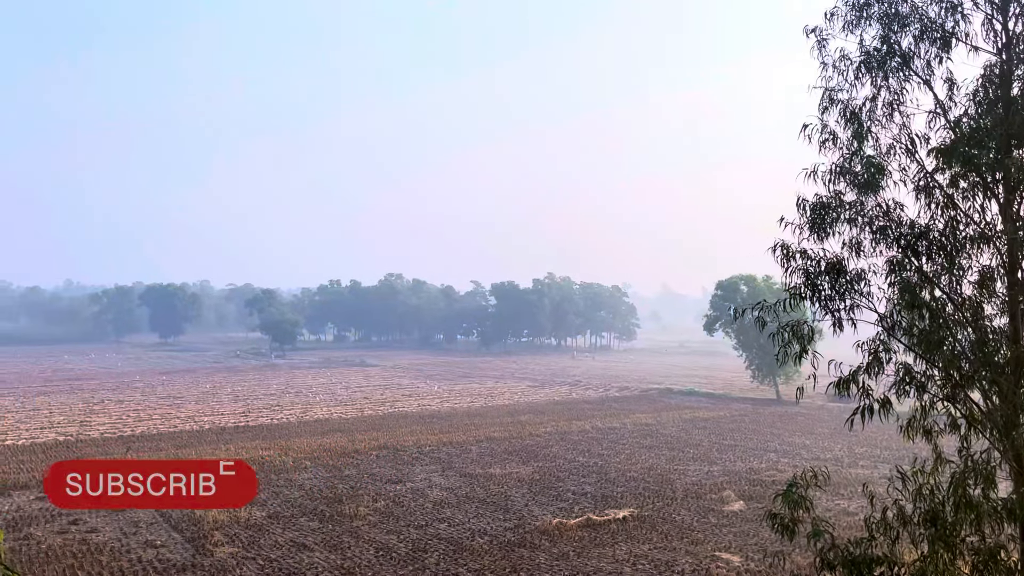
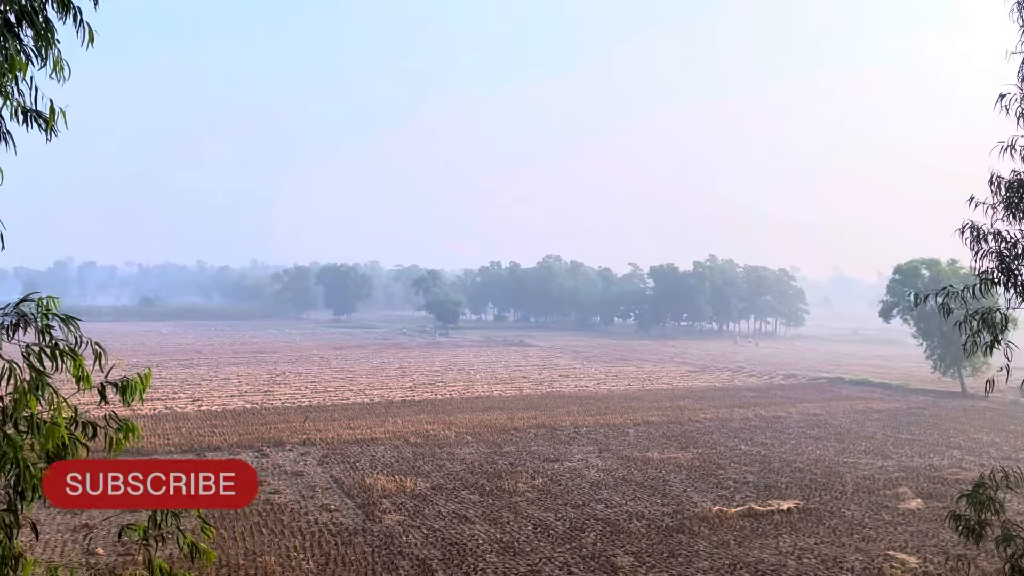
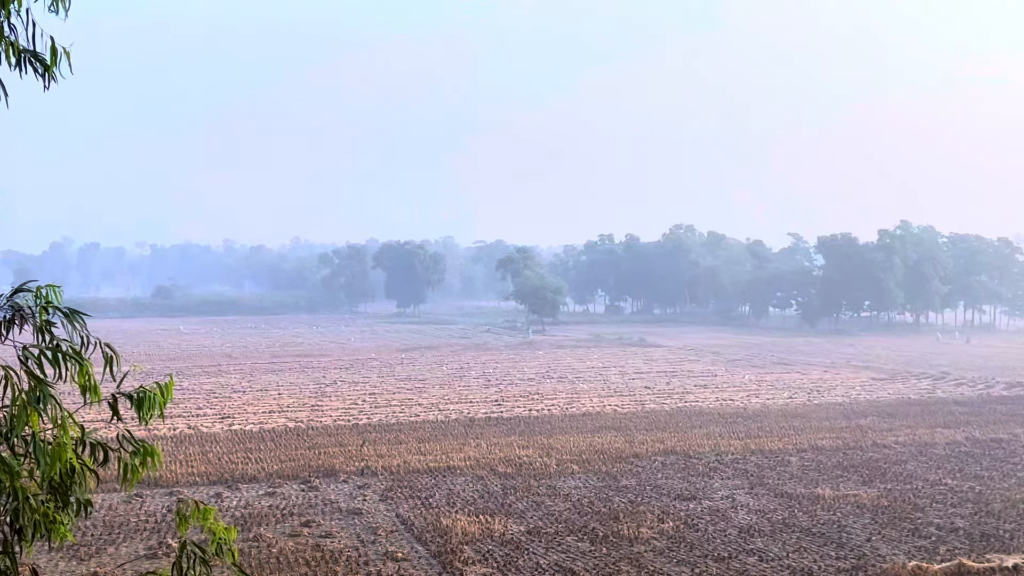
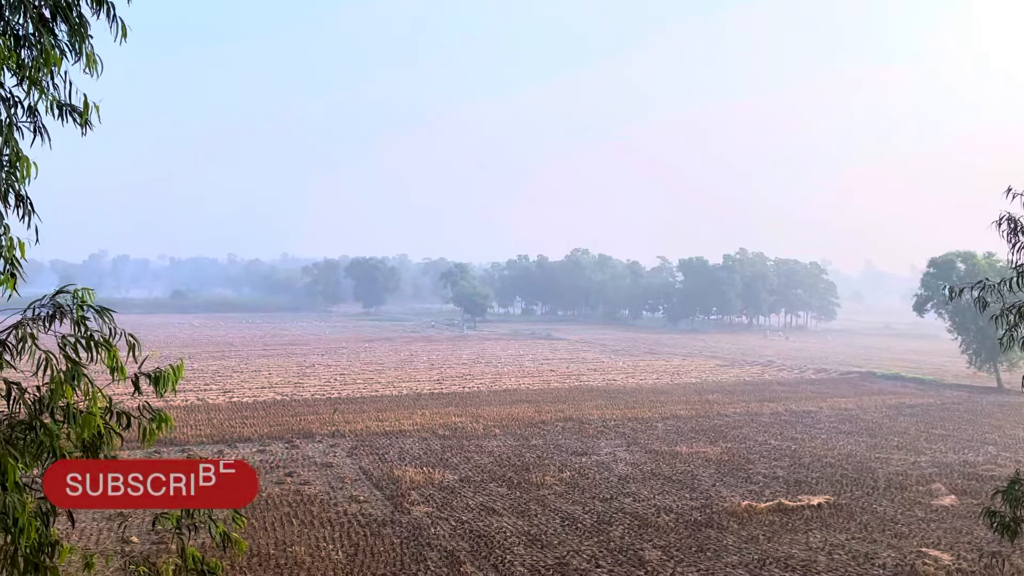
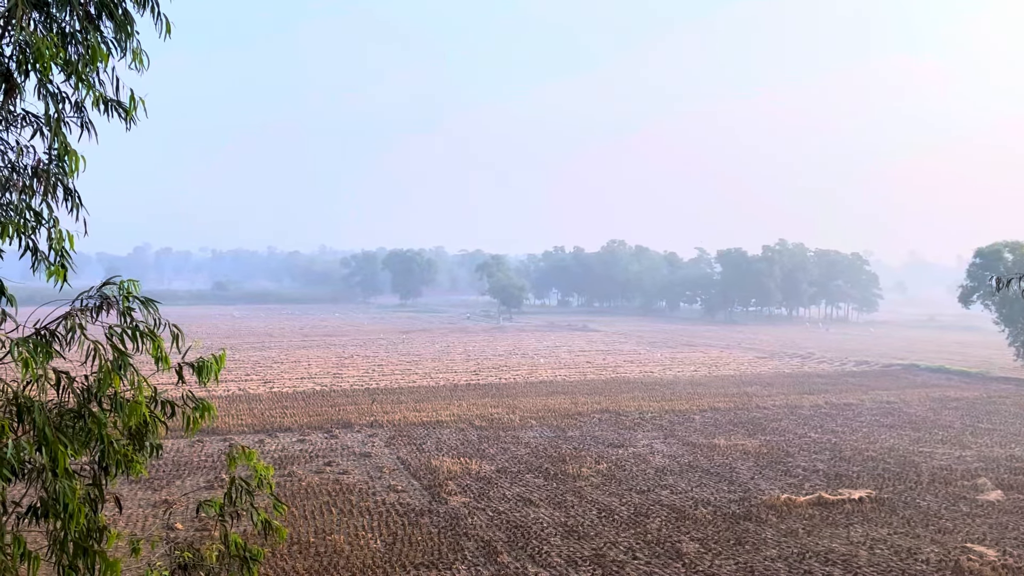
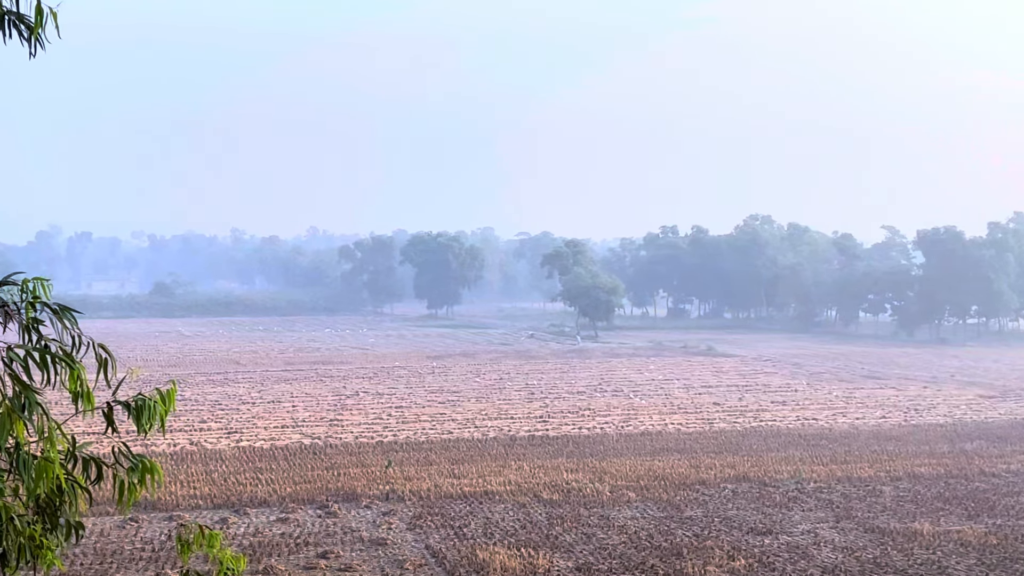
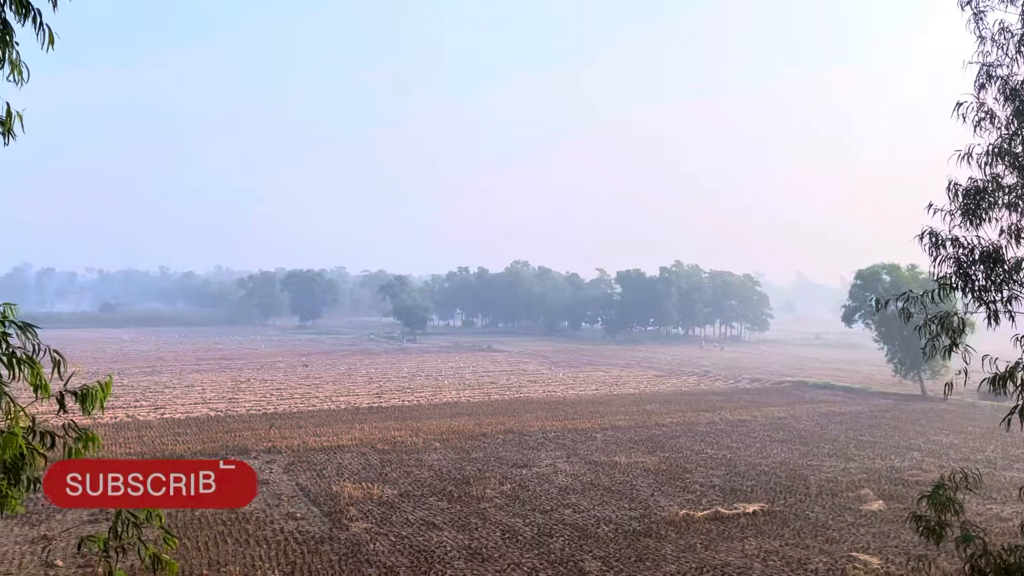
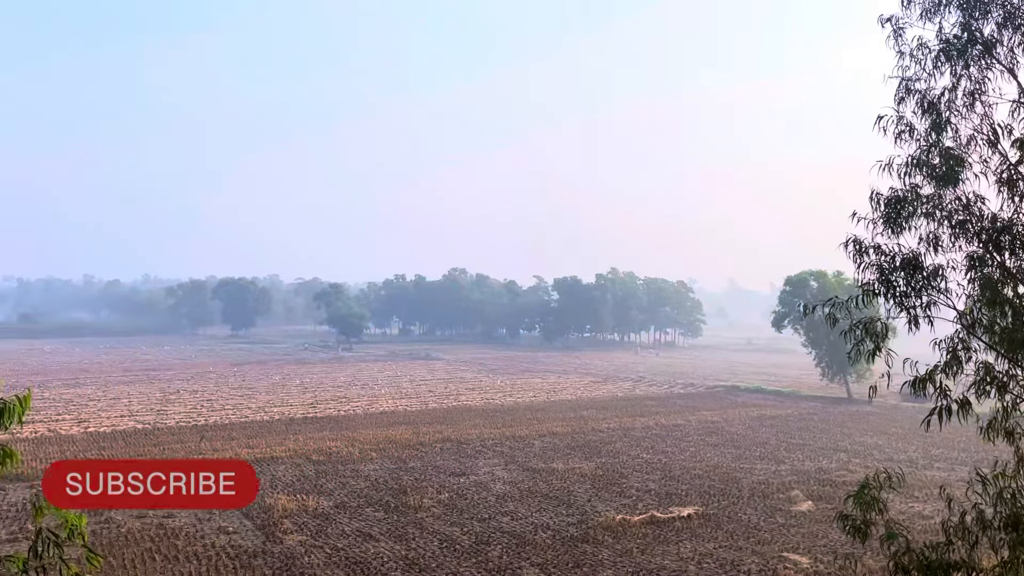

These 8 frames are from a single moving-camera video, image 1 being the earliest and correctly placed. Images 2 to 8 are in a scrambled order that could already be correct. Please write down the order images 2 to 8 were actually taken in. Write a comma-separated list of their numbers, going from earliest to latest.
8, 7, 2, 4, 5, 3, 6
